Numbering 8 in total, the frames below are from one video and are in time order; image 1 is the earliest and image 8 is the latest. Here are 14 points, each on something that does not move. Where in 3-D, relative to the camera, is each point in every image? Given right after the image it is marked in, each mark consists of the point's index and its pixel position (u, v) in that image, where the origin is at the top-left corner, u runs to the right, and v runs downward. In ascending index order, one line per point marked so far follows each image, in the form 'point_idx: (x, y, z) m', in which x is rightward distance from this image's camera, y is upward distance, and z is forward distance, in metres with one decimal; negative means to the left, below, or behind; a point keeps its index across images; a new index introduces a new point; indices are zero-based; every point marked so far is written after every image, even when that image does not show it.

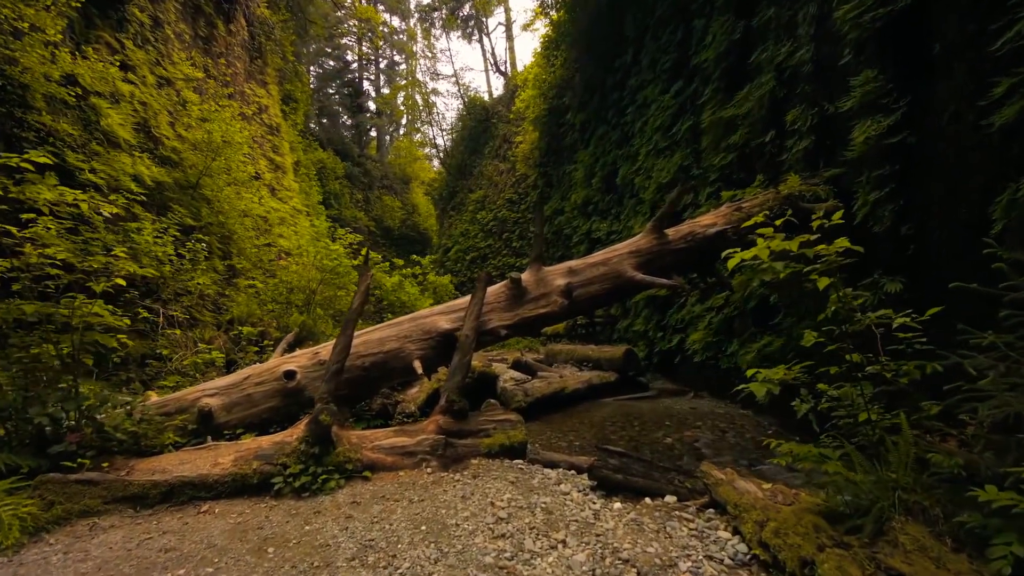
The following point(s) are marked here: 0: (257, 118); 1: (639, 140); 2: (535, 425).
0: (-7.0, +4.6, +13.6) m
1: (+2.5, +2.9, +9.9) m
2: (+0.2, -1.4, +5.3) m
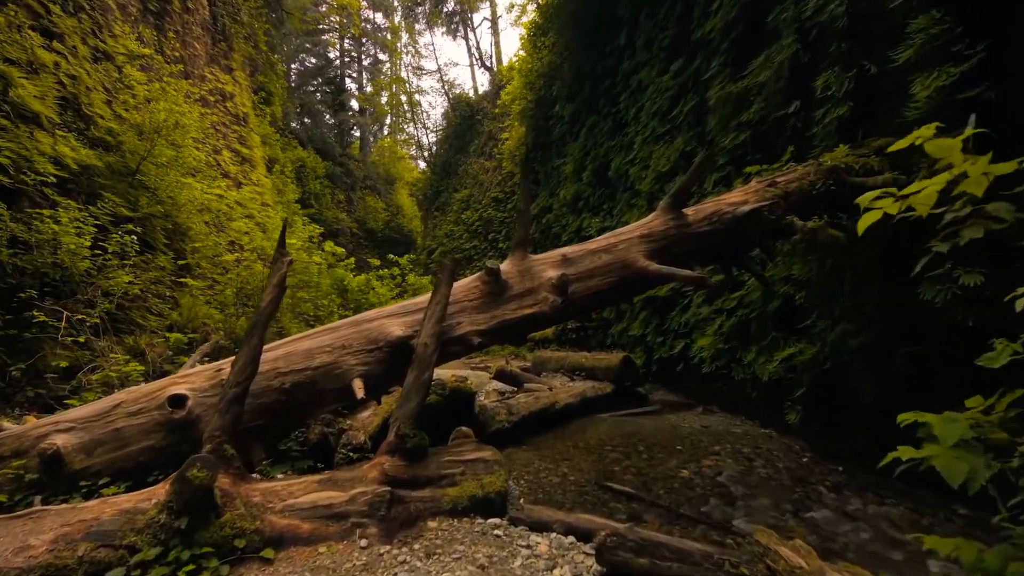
0: (-7.4, +4.6, +12.6) m
1: (+2.2, +2.9, +9.1) m
2: (0.0, -1.4, +4.4) m
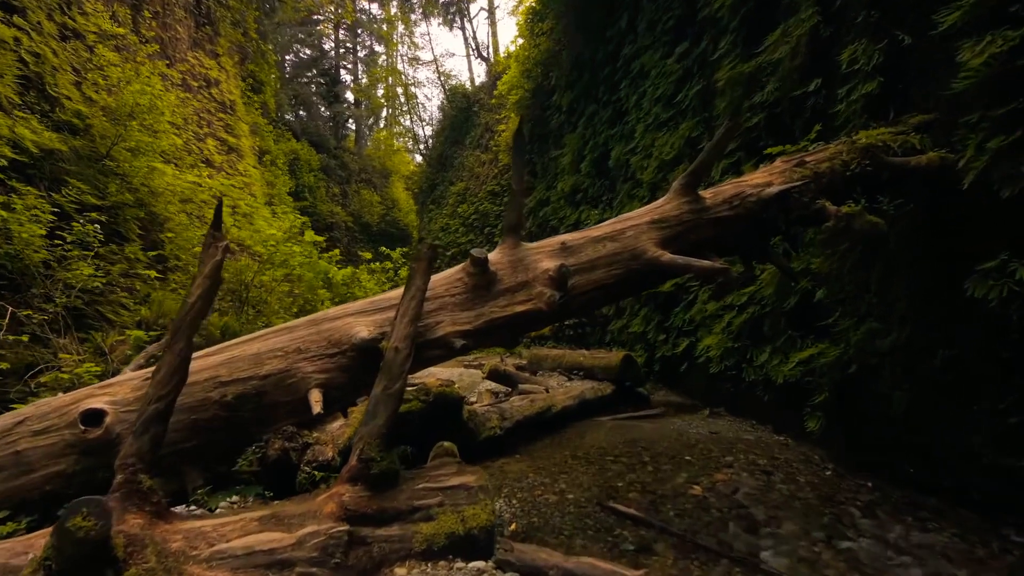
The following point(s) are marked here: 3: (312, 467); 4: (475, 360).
0: (-7.5, +4.7, +12.1) m
1: (+2.2, +3.0, +8.7) m
2: (0.0, -1.4, +4.0) m
3: (-1.1, -1.0, +2.8) m
4: (-0.6, -1.2, +8.5) m
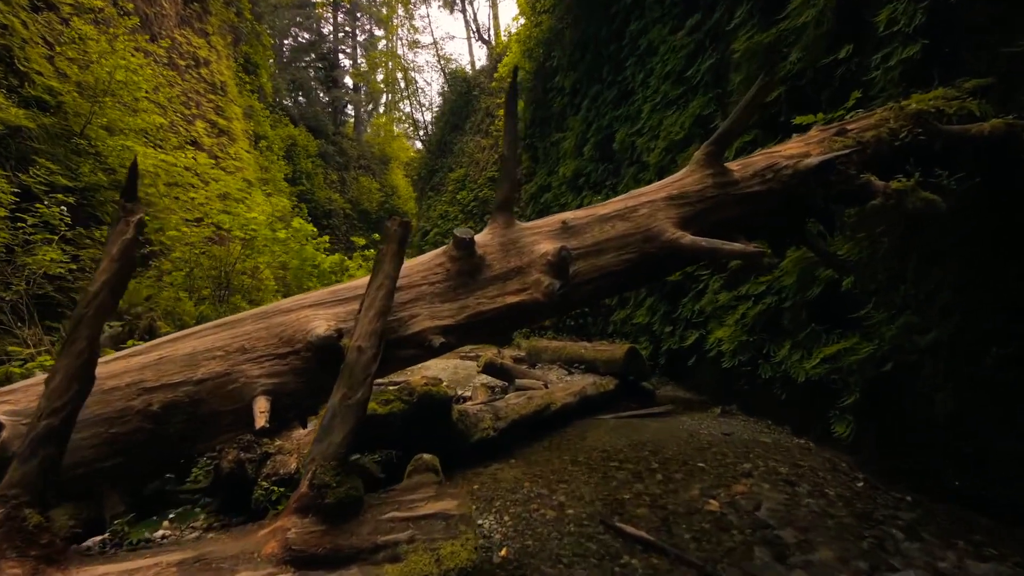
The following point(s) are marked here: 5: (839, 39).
0: (-7.5, +5.0, +11.6) m
1: (+2.2, +3.2, +8.2) m
2: (-0.1, -1.3, +3.6) m
3: (-1.2, -1.0, +2.5) m
4: (-0.7, -1.0, +8.2) m
5: (+2.8, +2.1, +4.2) m
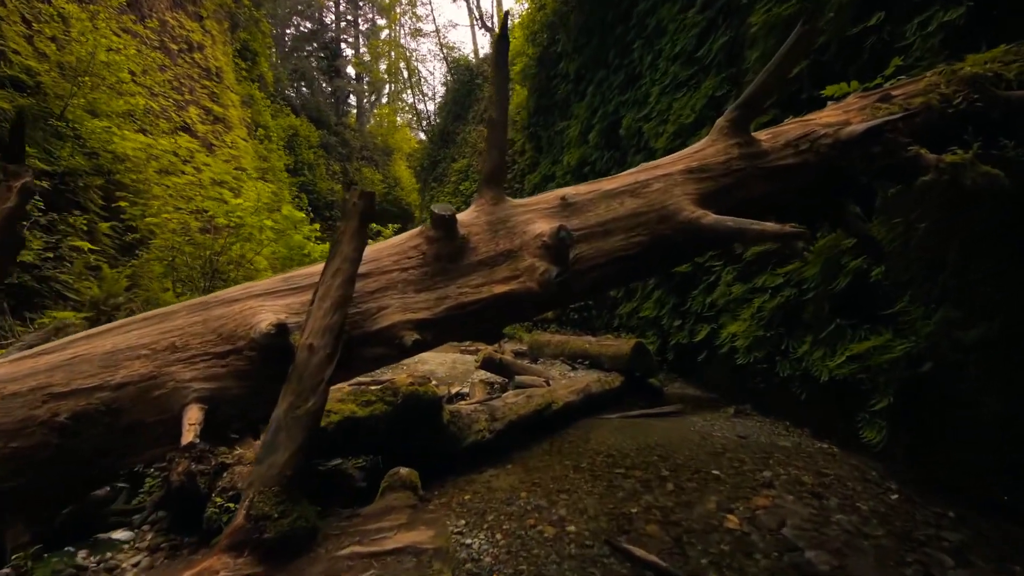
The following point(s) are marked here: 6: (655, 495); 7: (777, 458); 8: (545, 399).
0: (-7.4, +5.2, +11.2) m
1: (+2.2, +3.3, +7.8) m
2: (-0.1, -1.2, +3.3) m
3: (-1.2, -0.9, +2.2) m
4: (-0.6, -0.9, +7.9) m
5: (+2.7, +2.2, +3.8) m
6: (+0.8, -1.2, +2.9) m
7: (+1.8, -1.2, +3.5) m
8: (+0.3, -0.9, +4.2) m
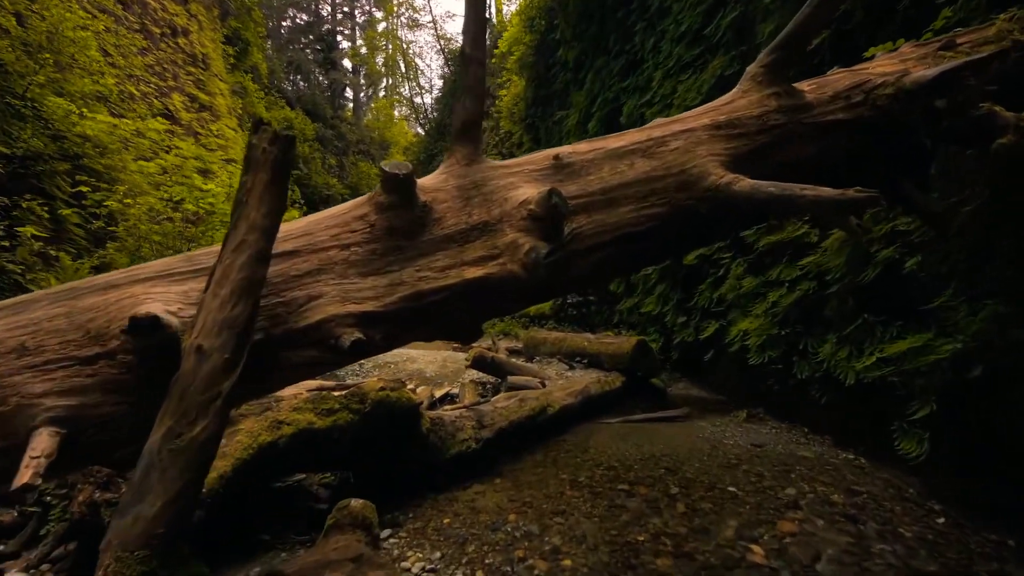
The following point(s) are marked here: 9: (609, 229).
0: (-7.5, +5.3, +10.8) m
1: (+2.1, +3.4, +7.4) m
2: (-0.2, -1.2, +2.9) m
3: (-1.3, -0.9, +1.8) m
4: (-0.7, -0.8, +7.5) m
5: (+2.7, +2.2, +3.4) m
6: (+0.7, -1.1, +2.5) m
7: (+1.8, -1.1, +3.1) m
8: (+0.2, -0.9, +3.8) m
9: (+0.4, +0.2, +1.9) m
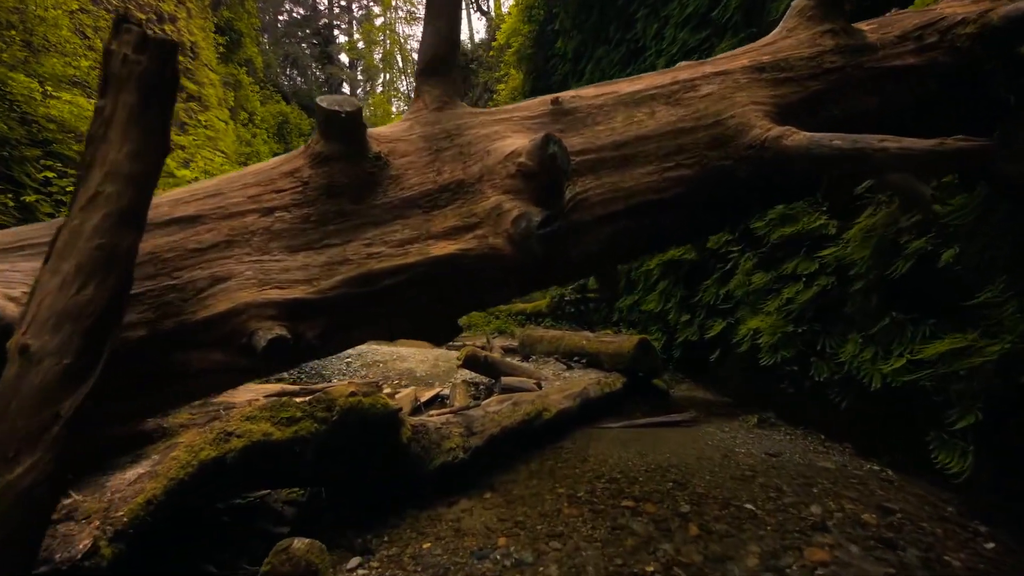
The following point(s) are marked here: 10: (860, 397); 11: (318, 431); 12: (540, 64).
0: (-7.5, +5.4, +10.4) m
1: (+2.1, +3.4, +7.1) m
2: (-0.2, -1.1, +2.6) m
3: (-1.3, -0.8, +1.4) m
4: (-0.8, -0.8, +7.2) m
5: (+2.7, +2.3, +3.1) m
6: (+0.7, -1.1, +2.2) m
7: (+1.7, -1.1, +2.8) m
8: (+0.2, -0.8, +3.5) m
9: (+0.3, +0.2, +1.6) m
10: (+2.3, -0.7, +3.2) m
11: (-0.8, -0.6, +2.2) m
12: (+0.6, +5.2, +11.4) m
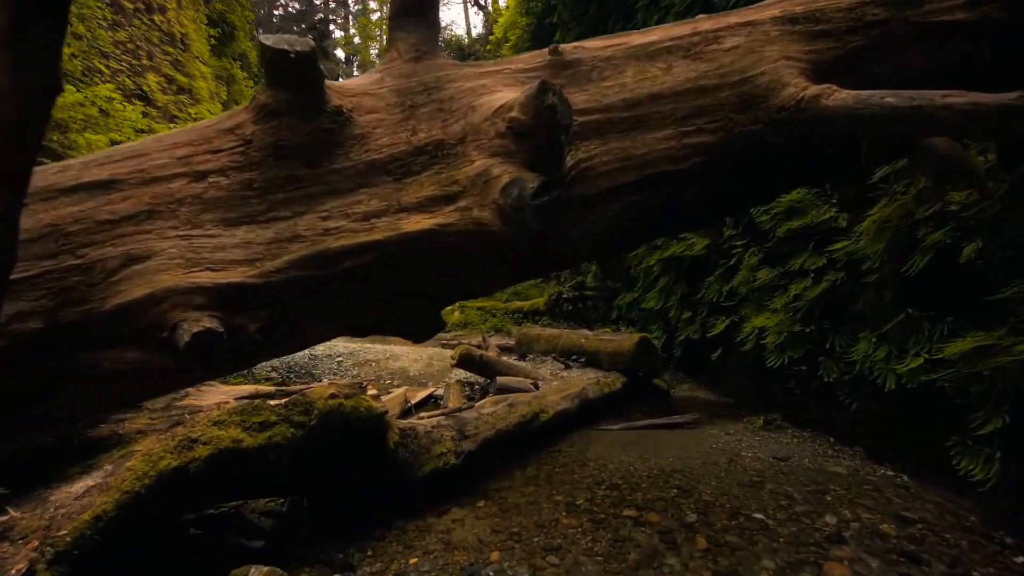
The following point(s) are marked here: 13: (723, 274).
0: (-7.6, +5.5, +10.2) m
1: (+2.0, +3.5, +6.9) m
2: (-0.2, -1.1, +2.4) m
3: (-1.3, -0.8, +1.3) m
4: (-0.8, -0.7, +7.0) m
5: (+2.6, +2.3, +3.0) m
6: (+0.7, -1.1, +2.0) m
7: (+1.7, -1.1, +2.6) m
8: (+0.1, -0.8, +3.3) m
9: (+0.3, +0.2, +1.4) m
10: (+2.3, -0.7, +3.1) m
11: (-0.9, -0.6, +2.0) m
12: (+0.6, +5.3, +11.3) m
13: (+2.0, +0.1, +4.6) m
